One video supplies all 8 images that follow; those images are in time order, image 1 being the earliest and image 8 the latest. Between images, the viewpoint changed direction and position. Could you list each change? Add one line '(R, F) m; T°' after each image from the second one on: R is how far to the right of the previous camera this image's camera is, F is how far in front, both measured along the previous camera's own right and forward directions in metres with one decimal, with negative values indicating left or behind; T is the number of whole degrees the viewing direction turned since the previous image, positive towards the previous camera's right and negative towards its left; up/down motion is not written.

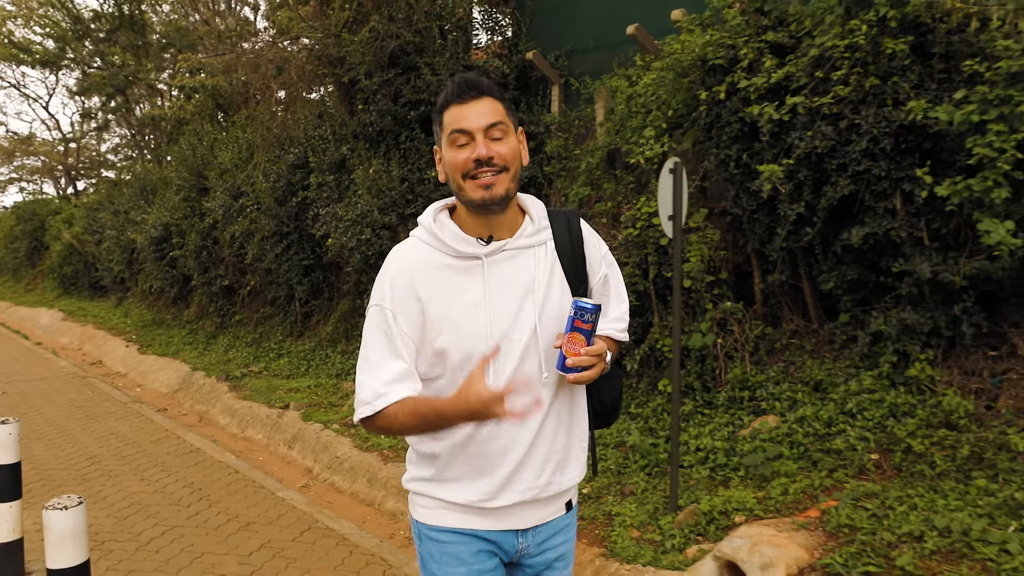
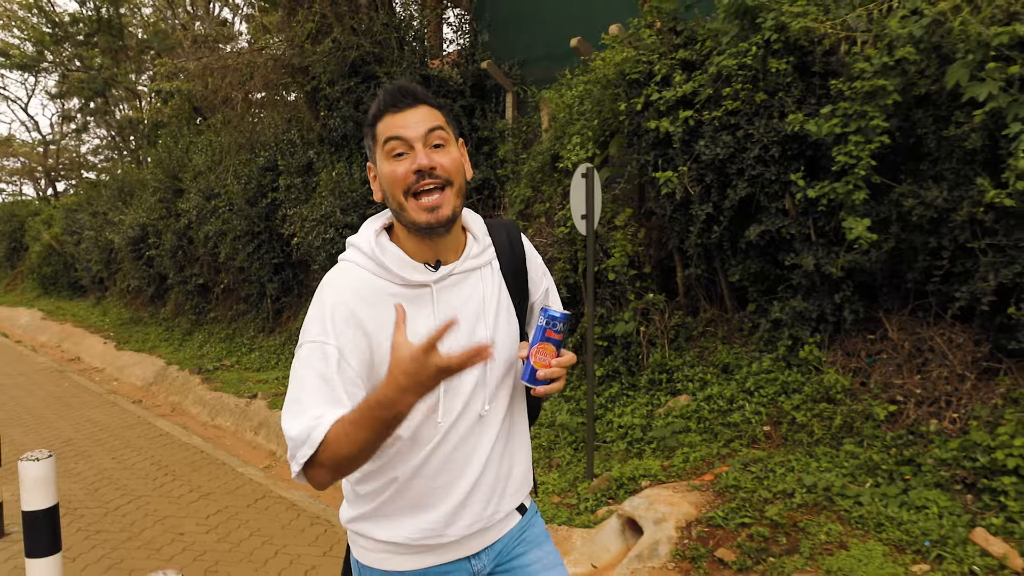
(+0.3, -0.5) m; +1°
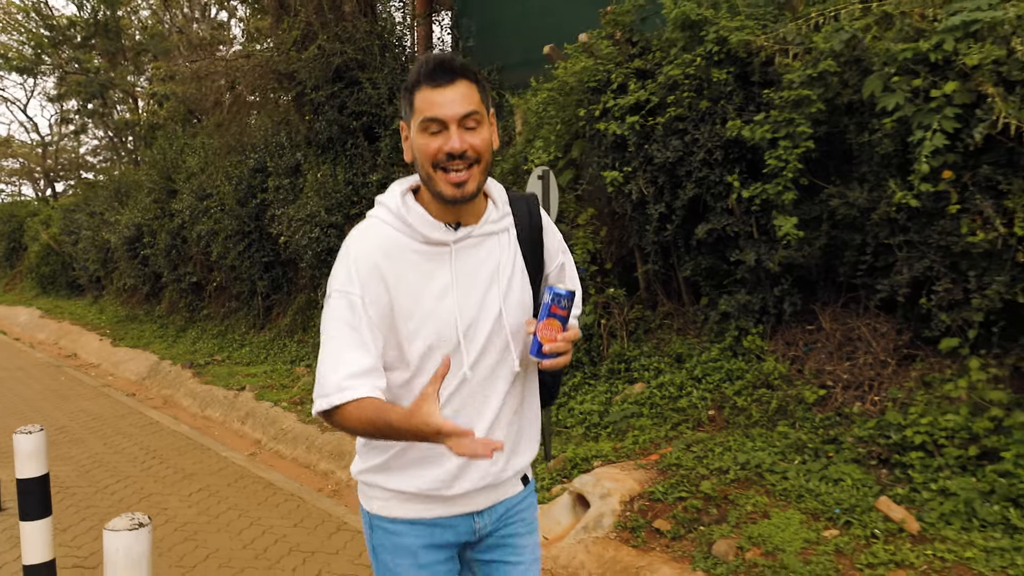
(+0.2, -0.3) m; 0°
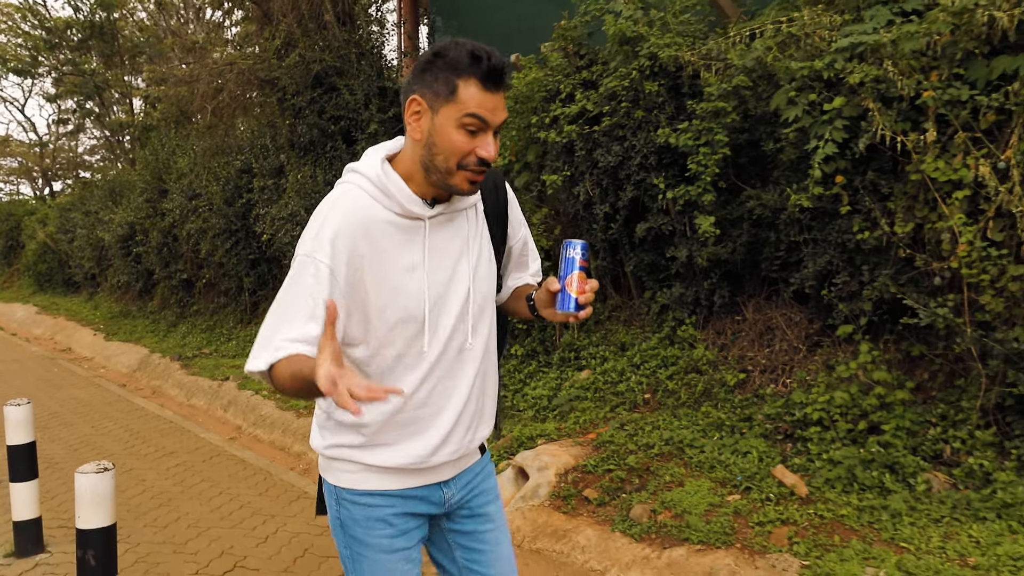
(+0.3, -0.5) m; 0°
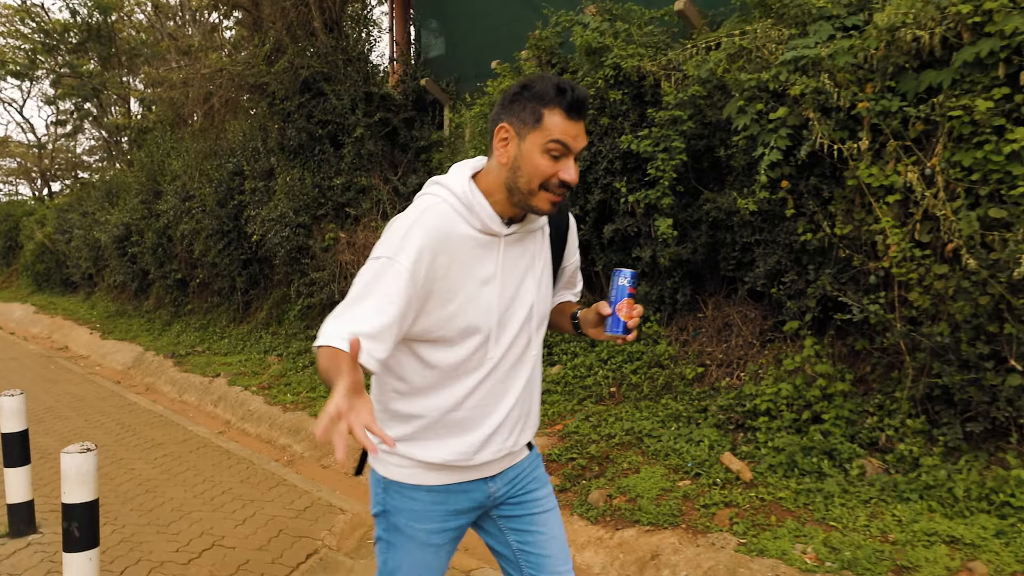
(+0.2, -0.3) m; 0°
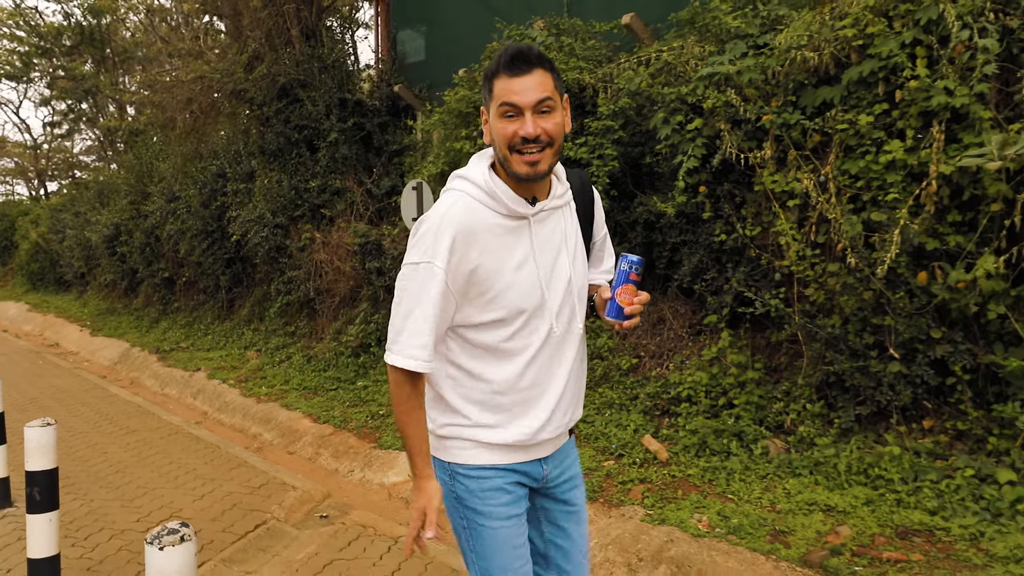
(+0.4, -0.4) m; 0°
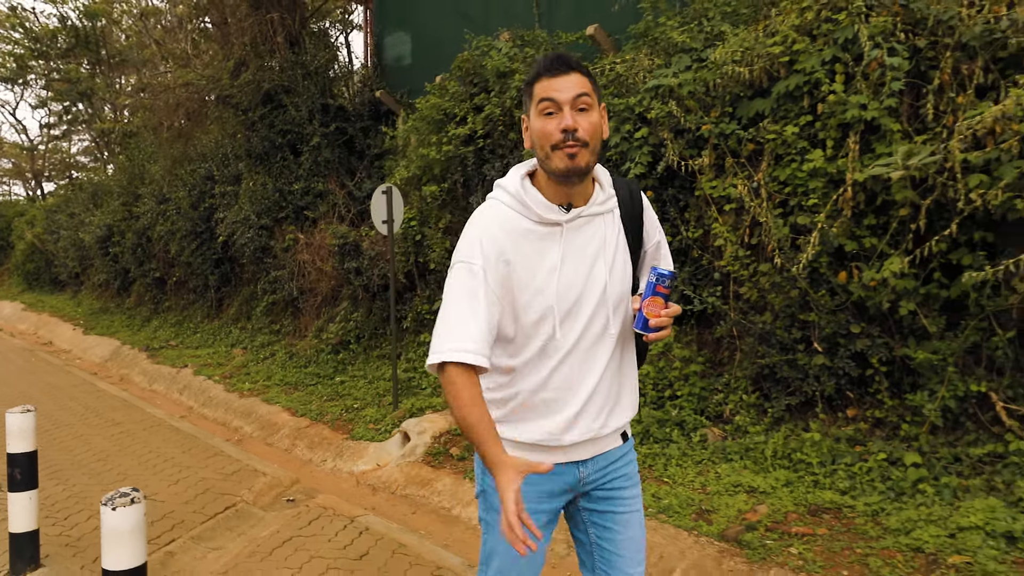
(+0.3, -0.3) m; 0°
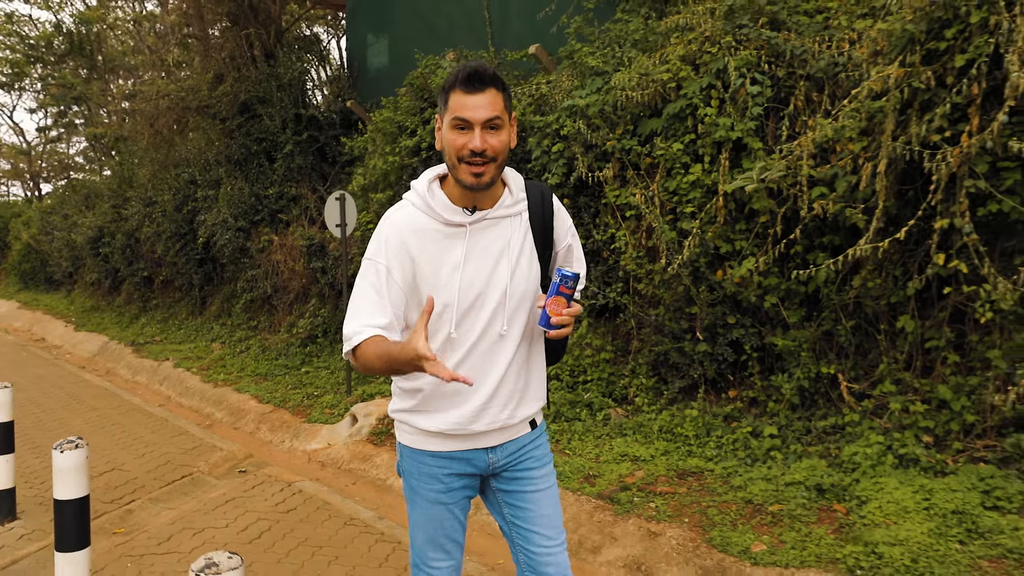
(+0.5, -0.6) m; 0°
